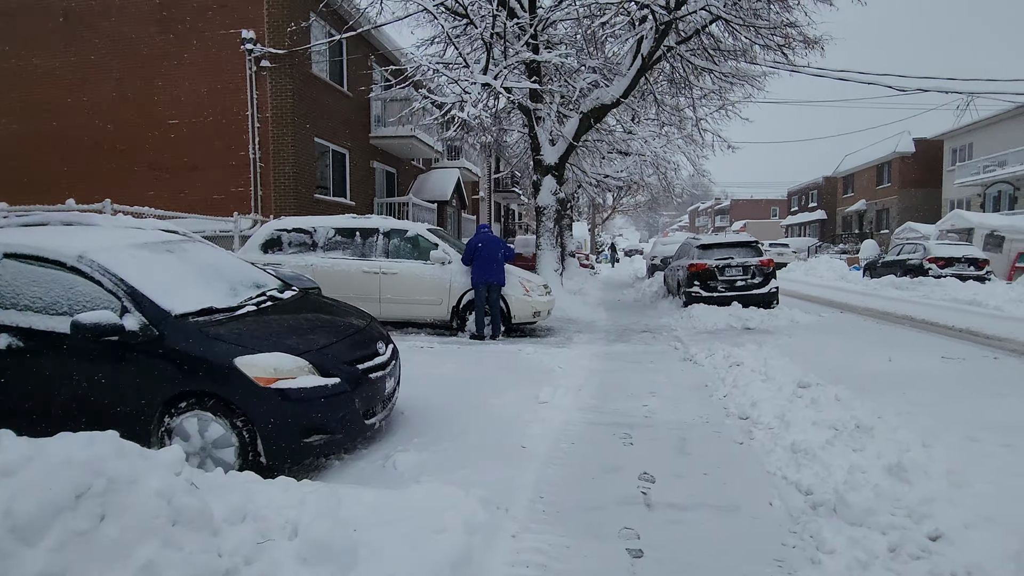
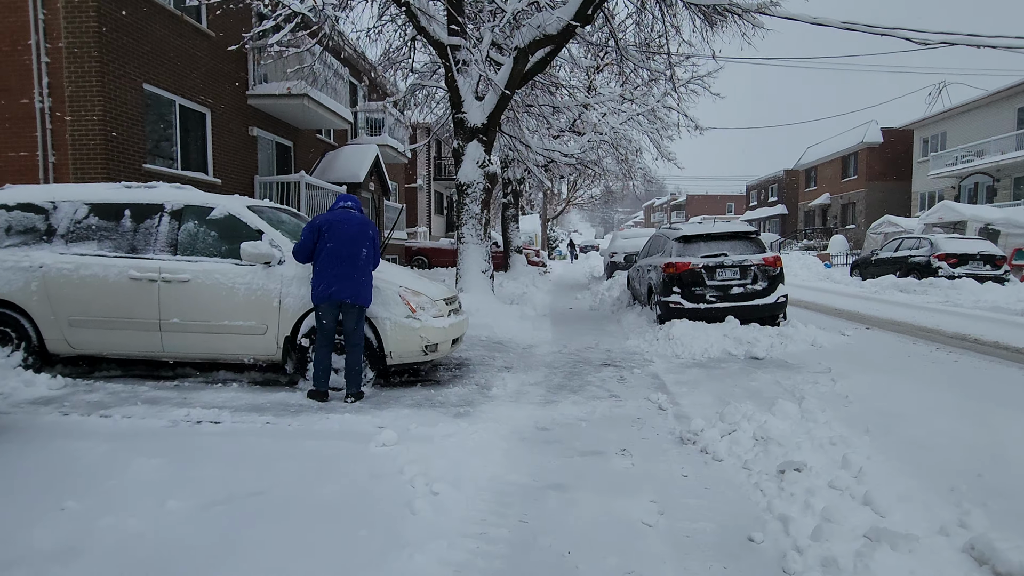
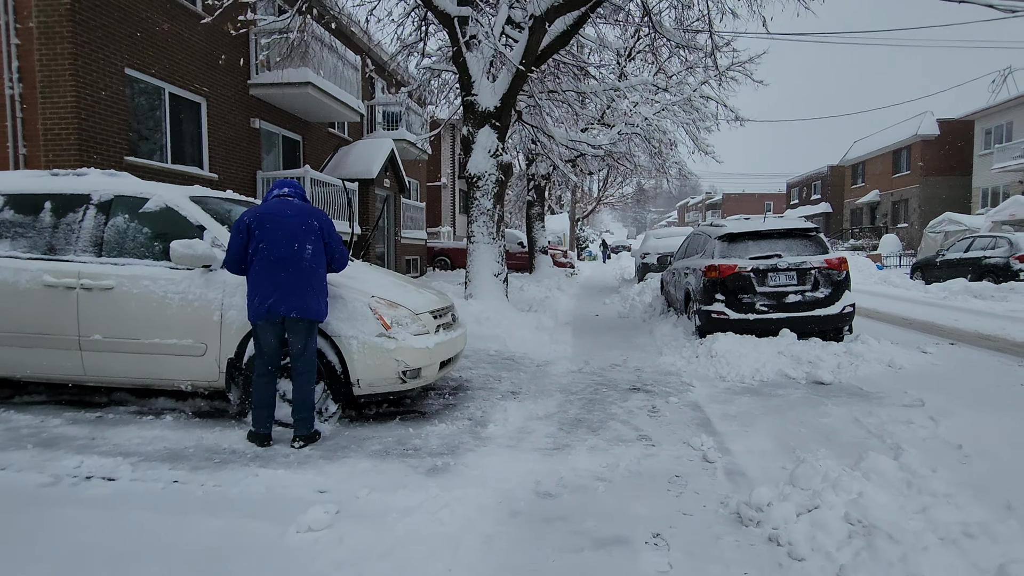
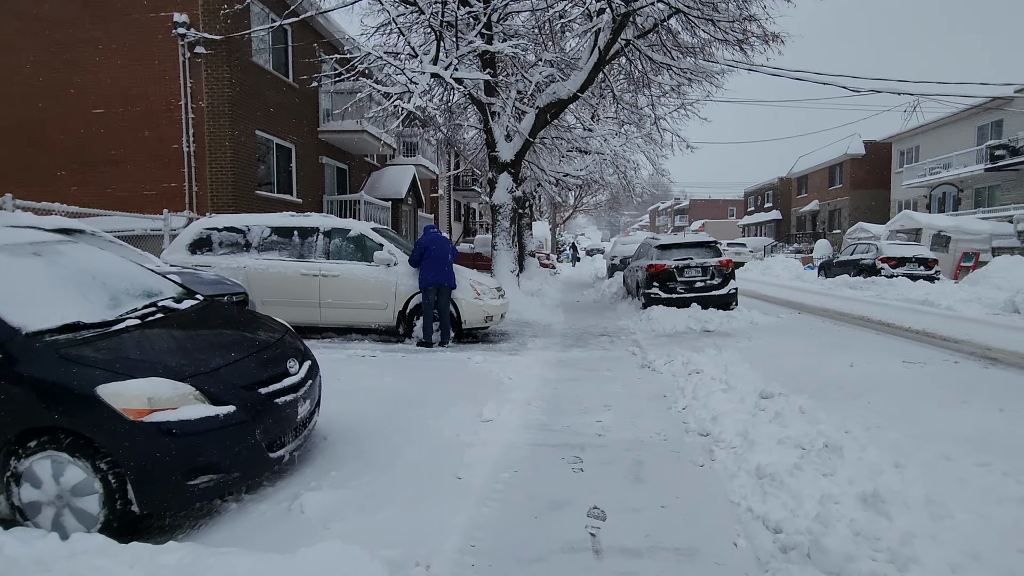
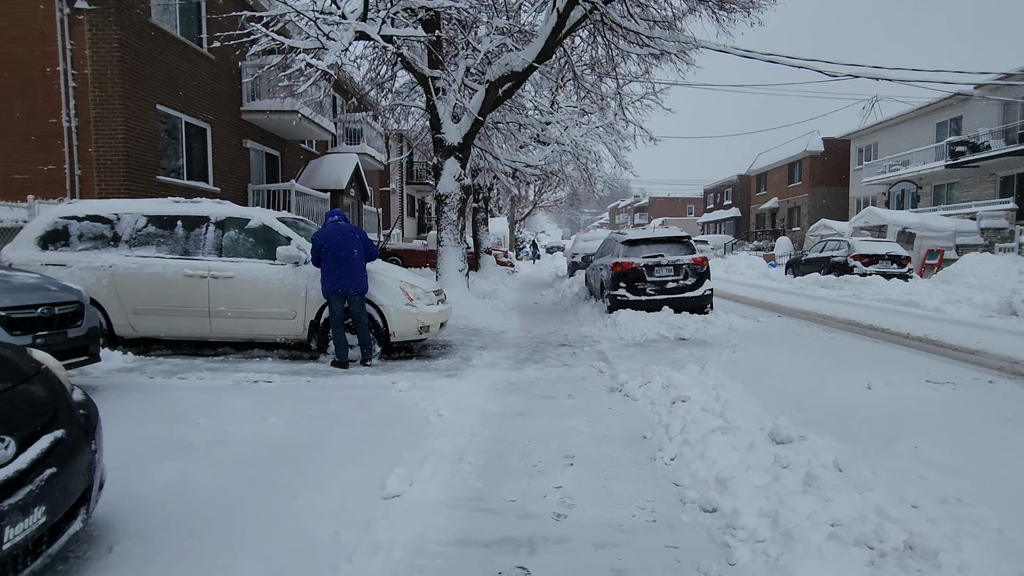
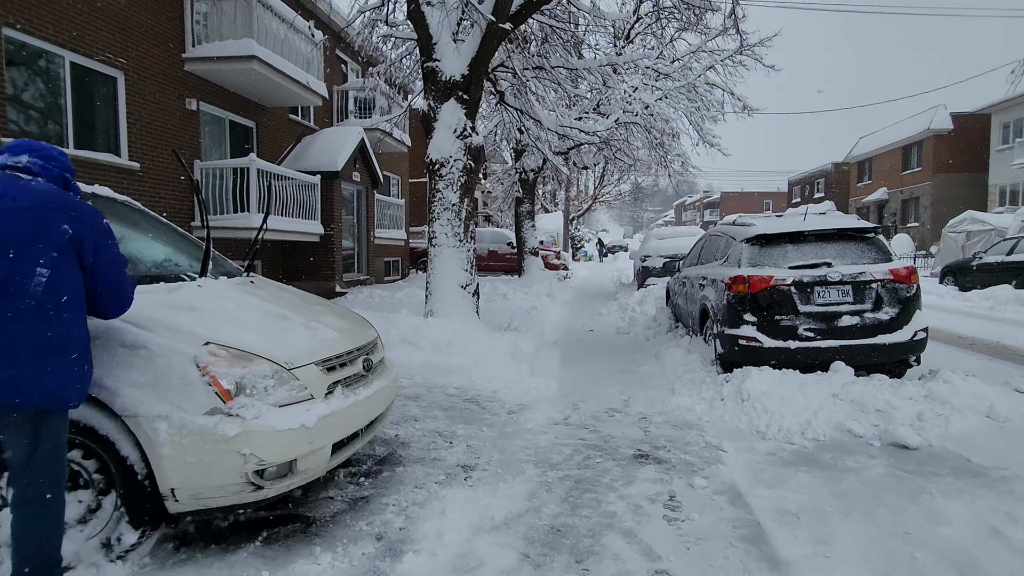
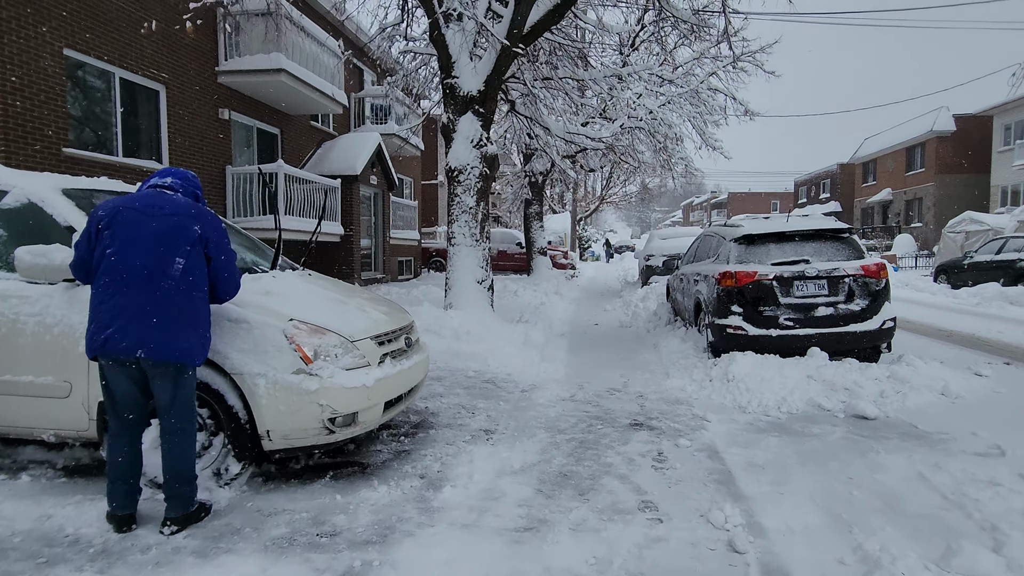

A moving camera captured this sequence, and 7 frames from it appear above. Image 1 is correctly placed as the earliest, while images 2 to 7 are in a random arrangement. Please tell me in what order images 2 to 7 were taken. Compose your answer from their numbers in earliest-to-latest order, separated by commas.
4, 5, 2, 3, 7, 6
